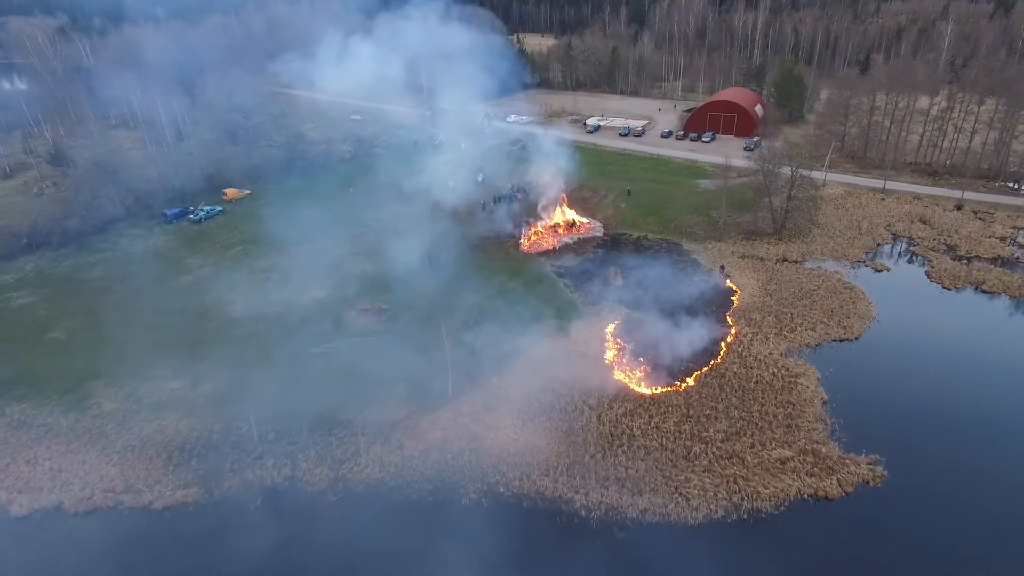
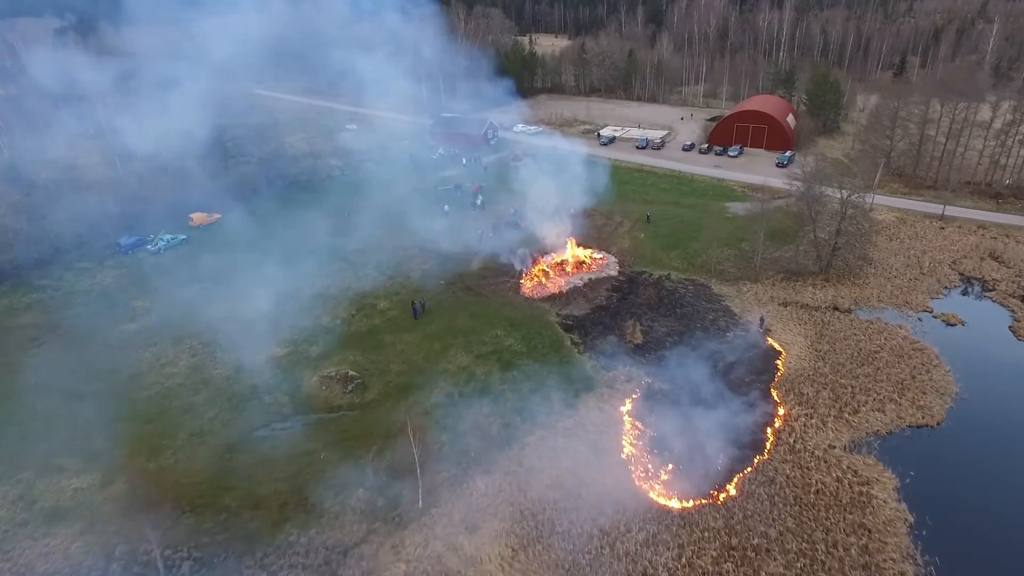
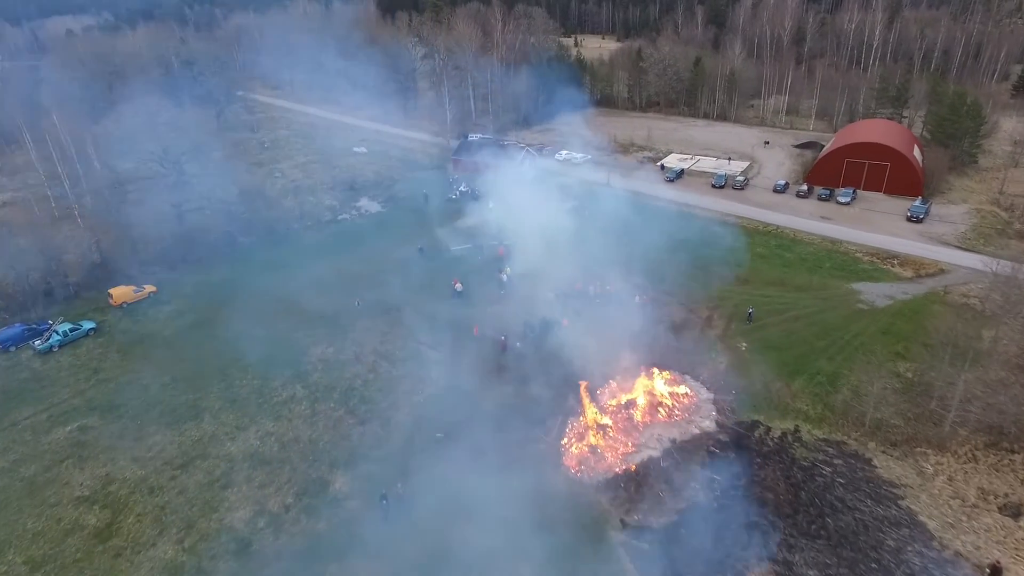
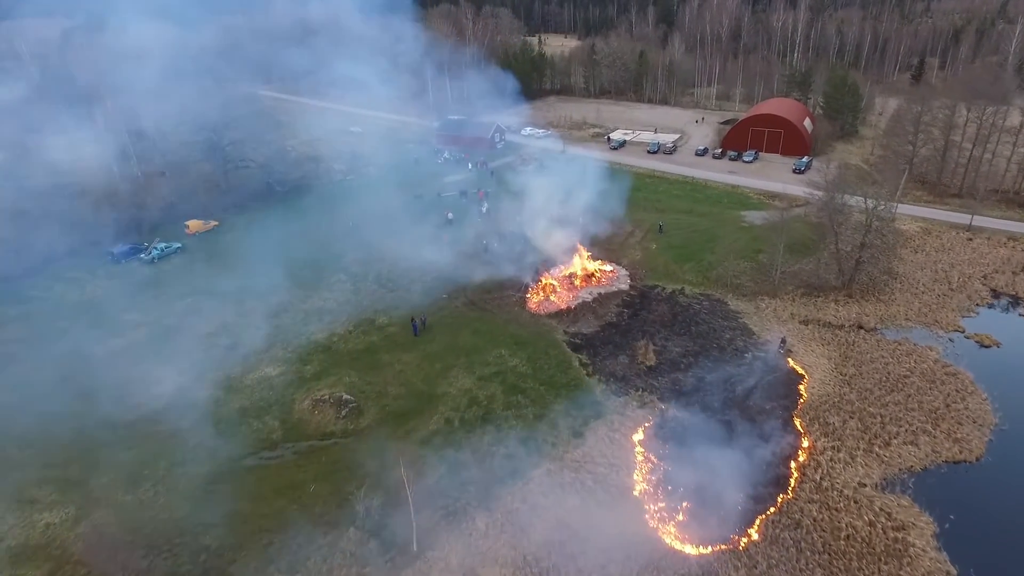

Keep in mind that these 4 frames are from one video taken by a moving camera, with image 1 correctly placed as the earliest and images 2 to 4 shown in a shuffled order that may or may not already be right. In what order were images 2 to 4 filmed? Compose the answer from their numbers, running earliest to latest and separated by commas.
2, 4, 3
